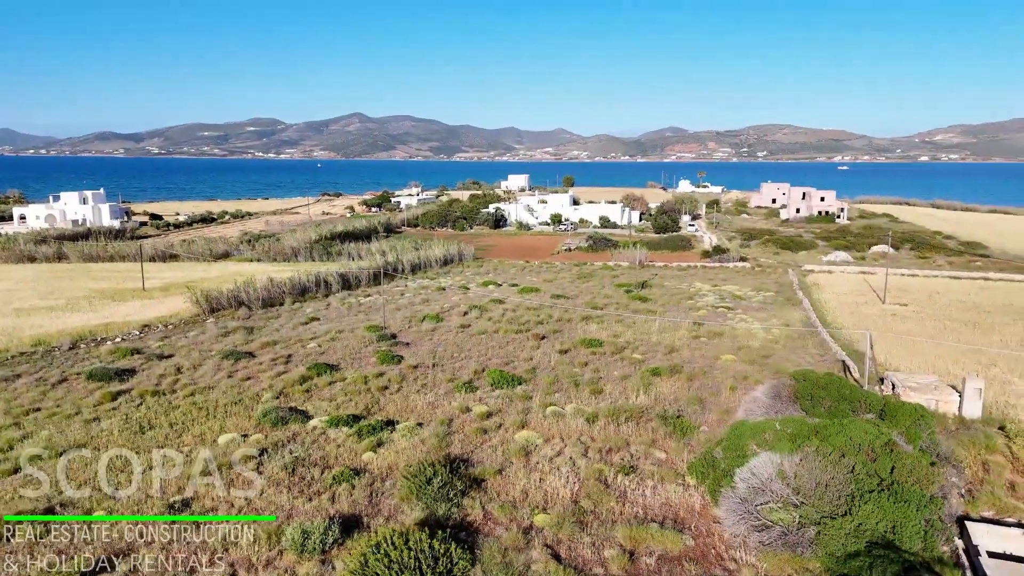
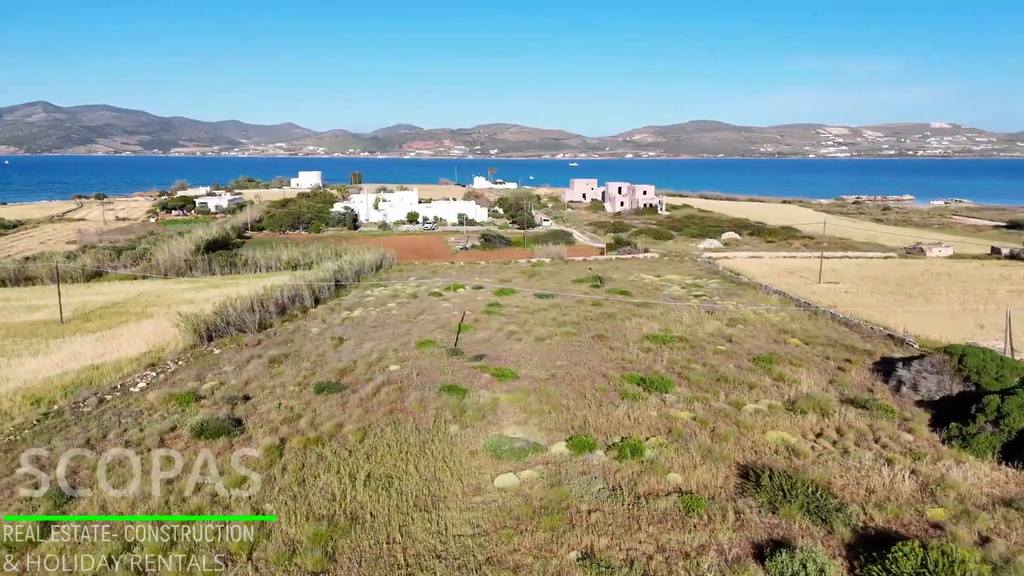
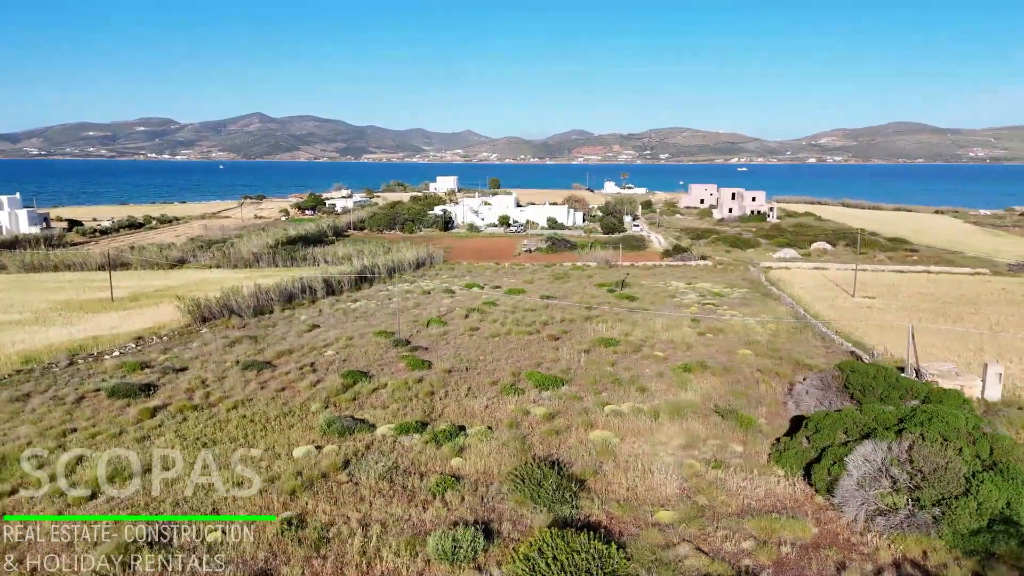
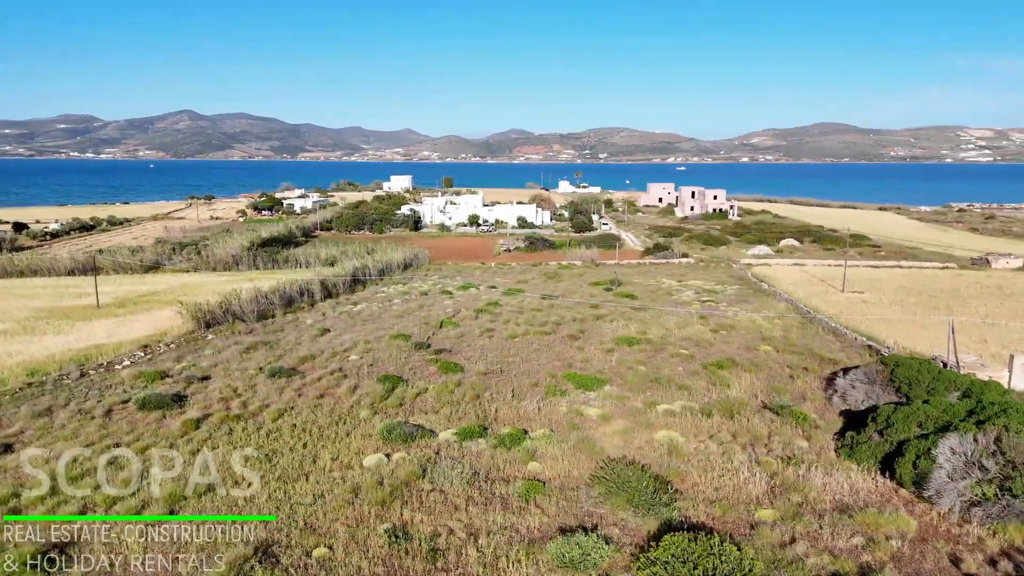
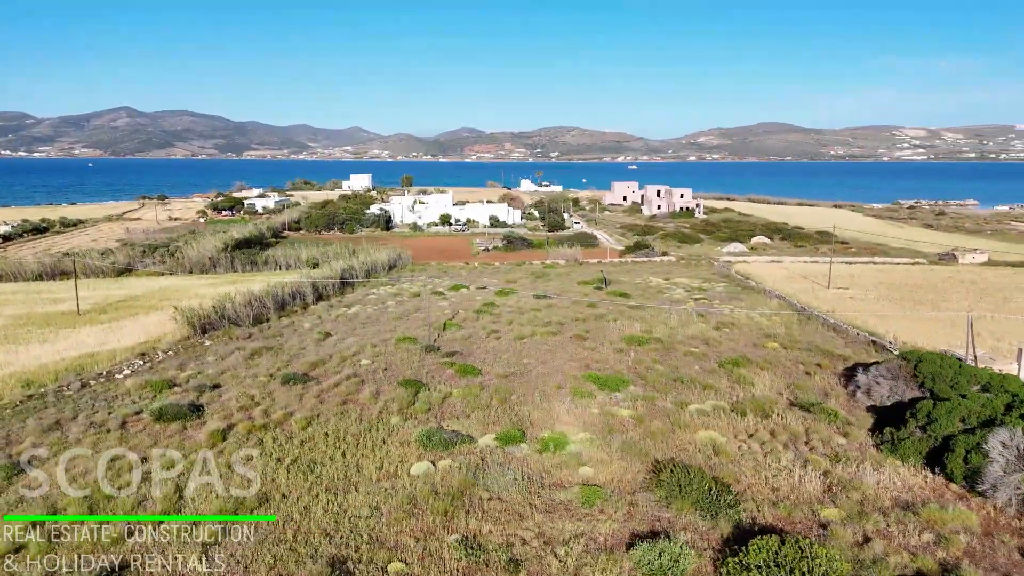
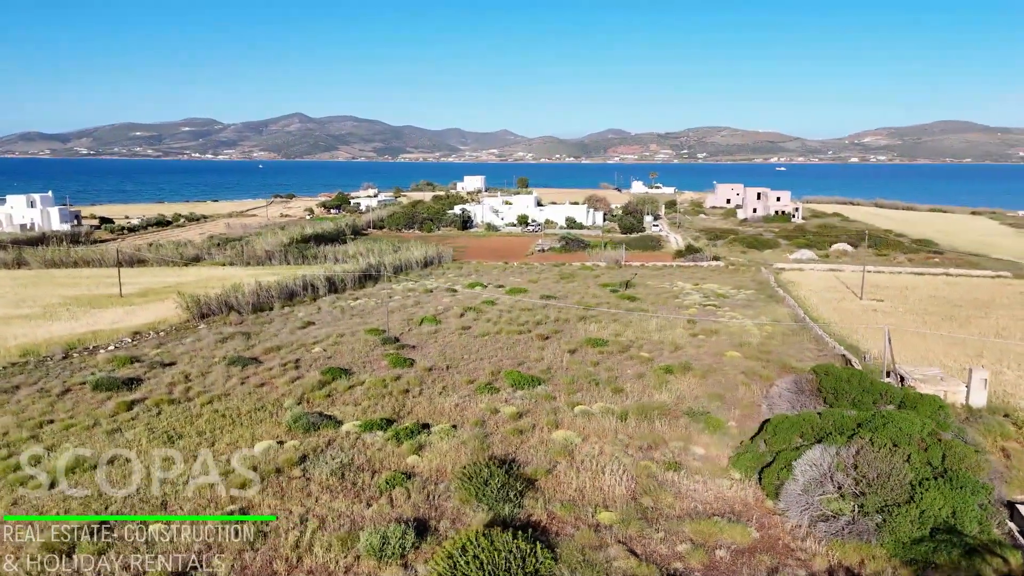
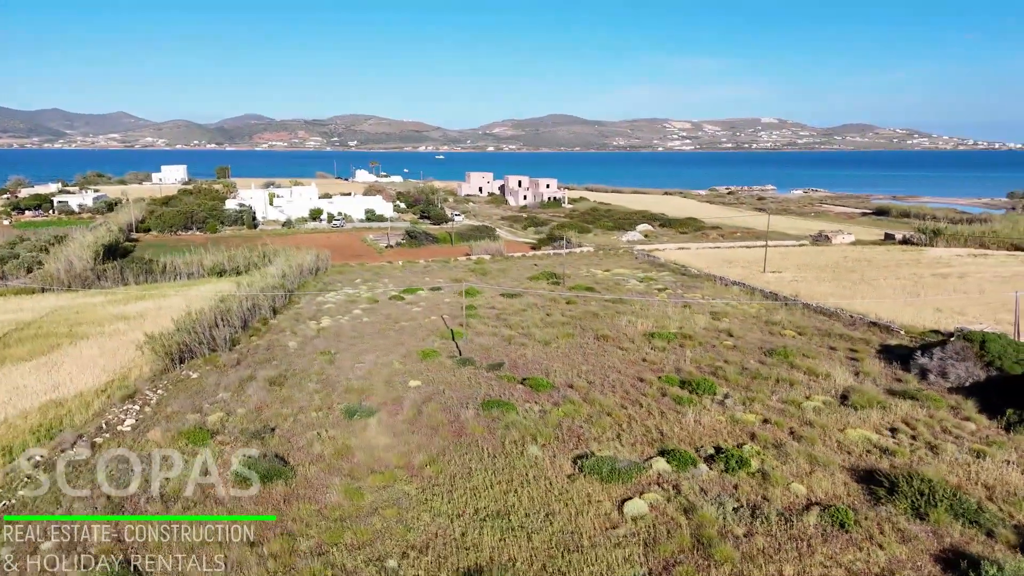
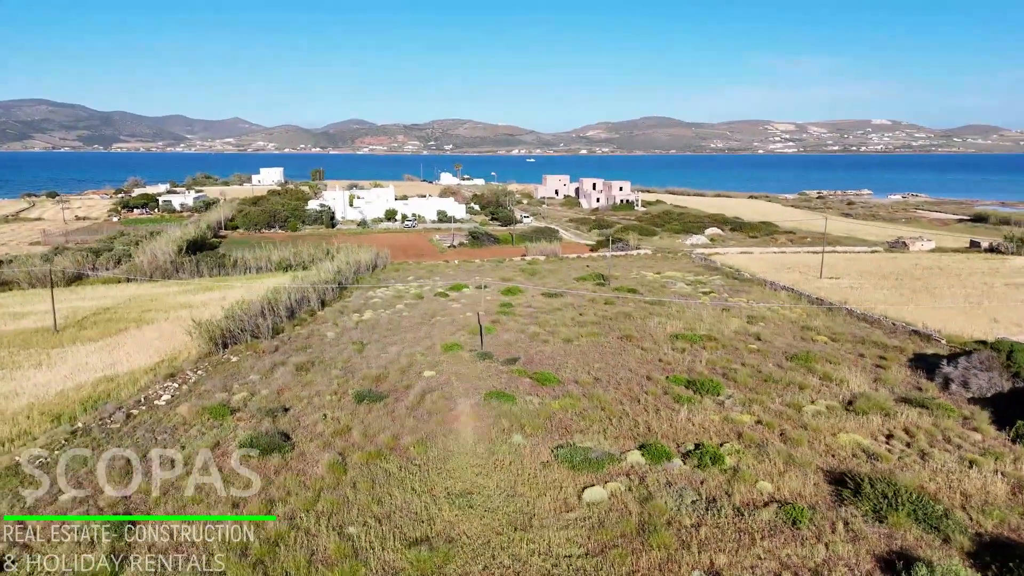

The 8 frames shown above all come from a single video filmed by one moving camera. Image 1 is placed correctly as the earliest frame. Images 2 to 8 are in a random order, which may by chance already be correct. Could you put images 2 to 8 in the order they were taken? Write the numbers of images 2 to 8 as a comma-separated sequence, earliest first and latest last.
6, 3, 4, 5, 2, 8, 7
